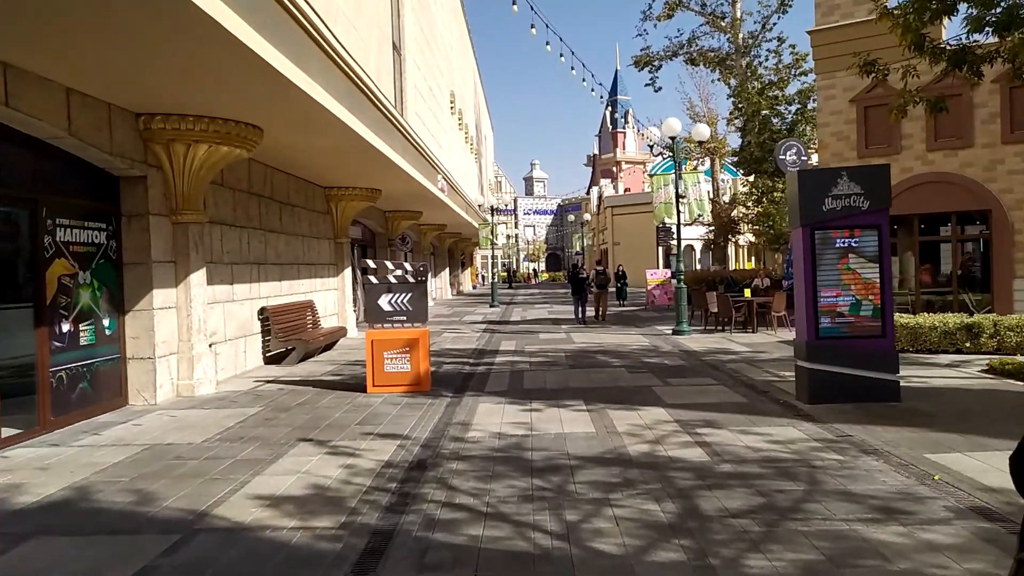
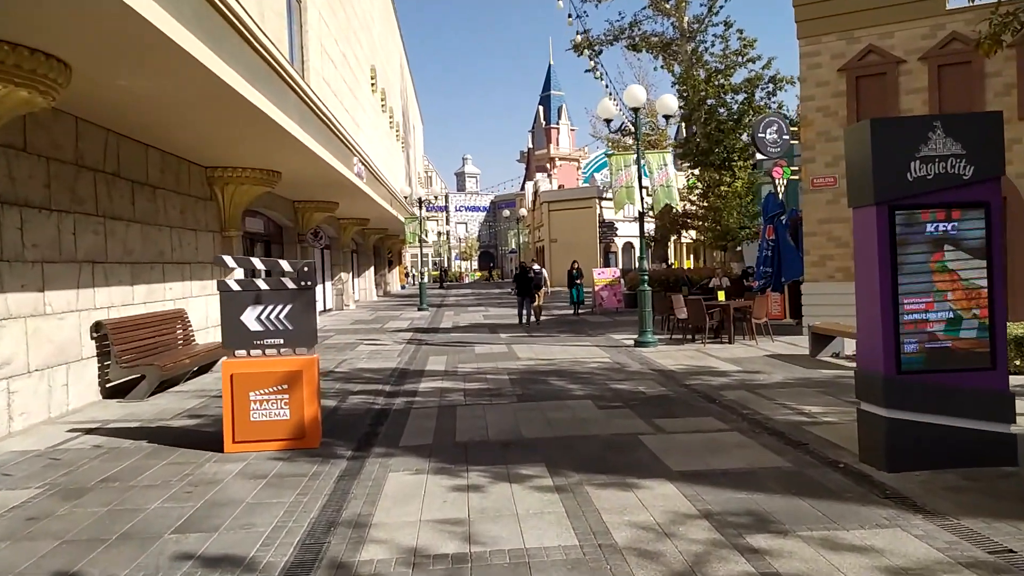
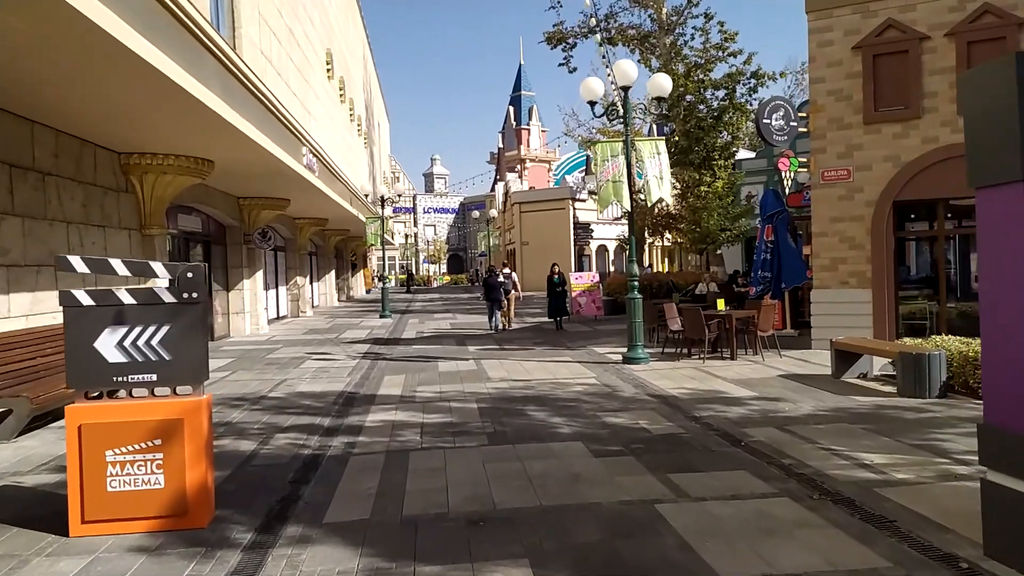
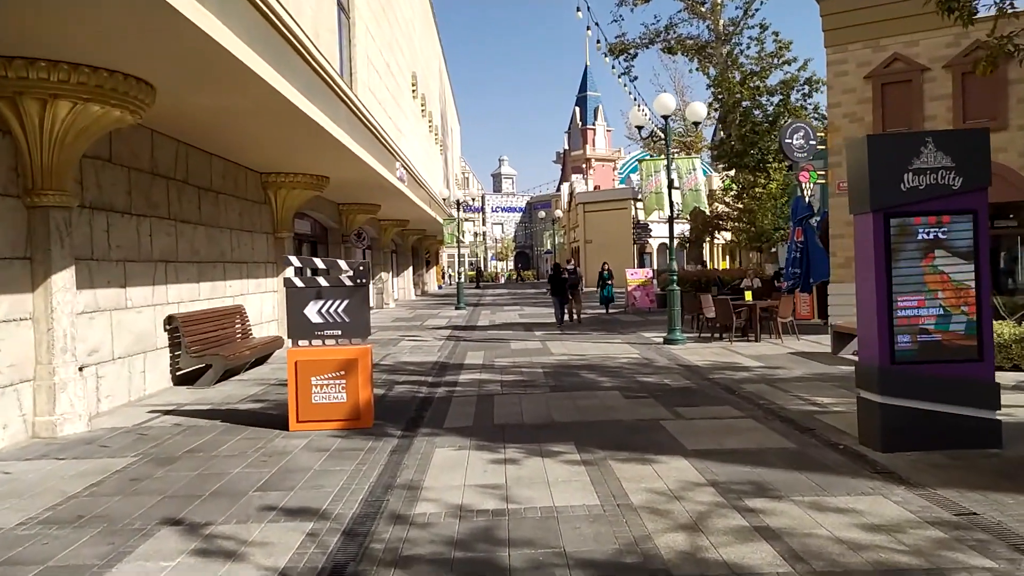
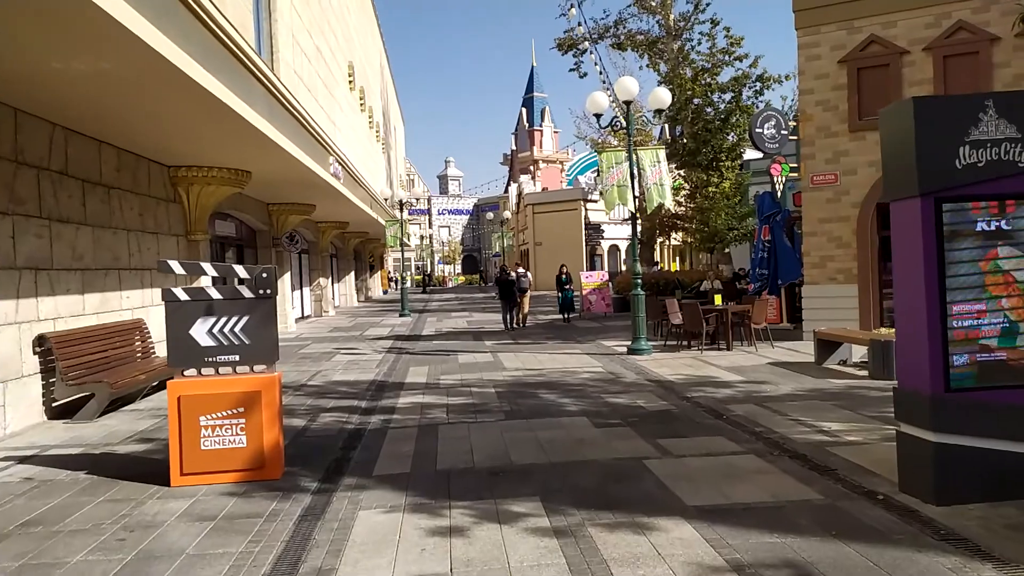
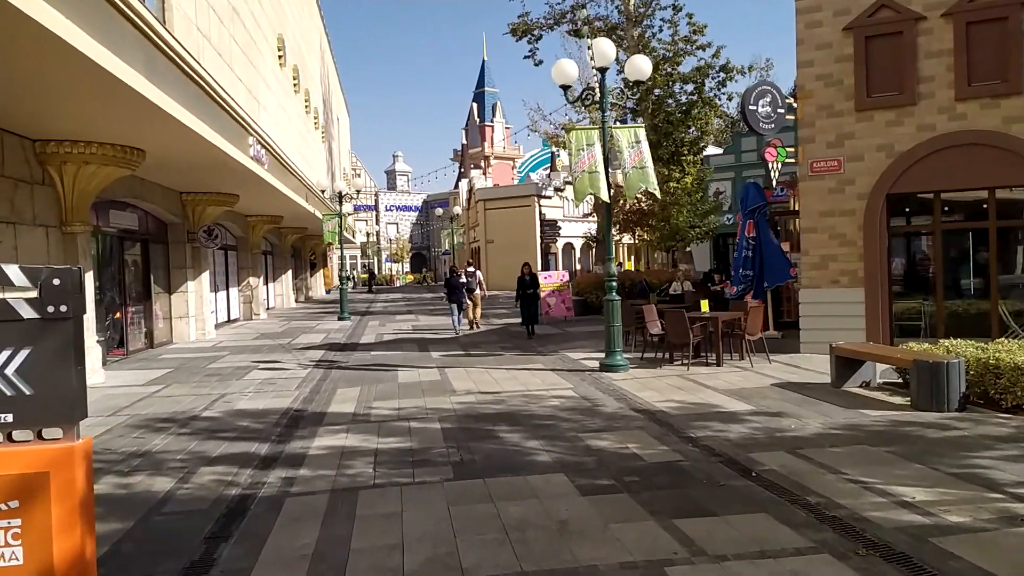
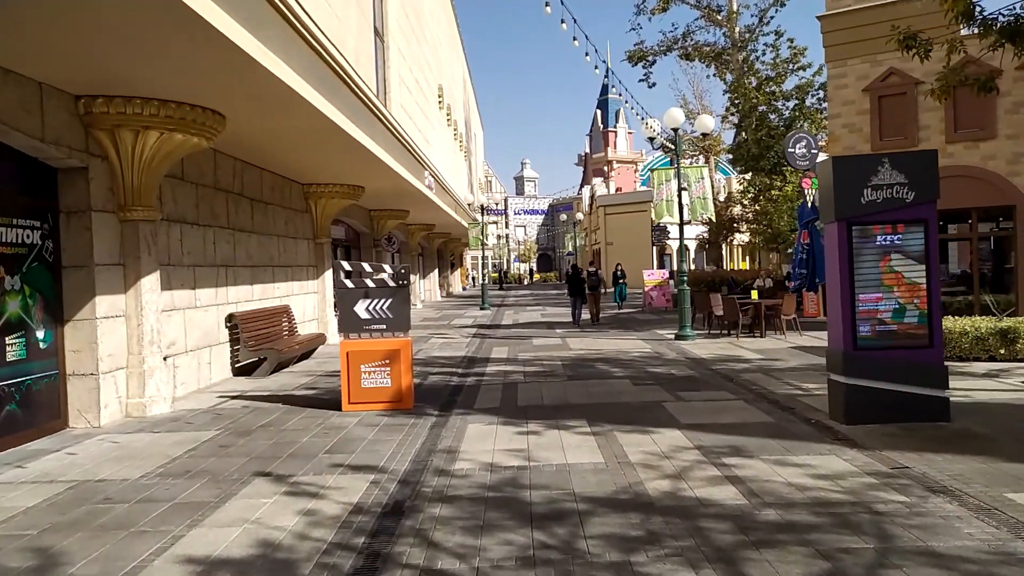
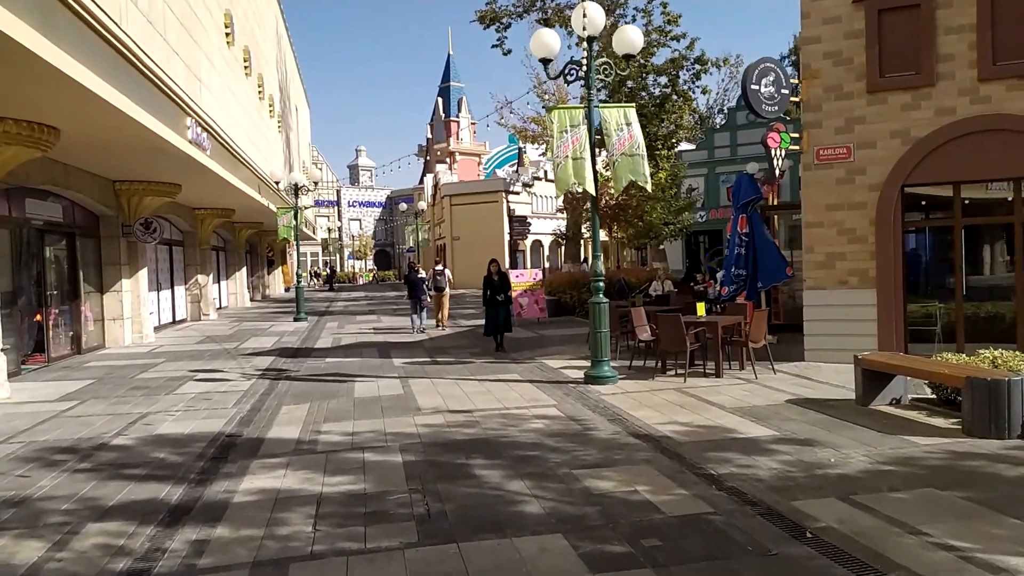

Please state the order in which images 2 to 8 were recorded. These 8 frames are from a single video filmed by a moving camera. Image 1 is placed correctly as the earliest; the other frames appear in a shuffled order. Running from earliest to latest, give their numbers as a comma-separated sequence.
7, 4, 2, 5, 3, 6, 8
